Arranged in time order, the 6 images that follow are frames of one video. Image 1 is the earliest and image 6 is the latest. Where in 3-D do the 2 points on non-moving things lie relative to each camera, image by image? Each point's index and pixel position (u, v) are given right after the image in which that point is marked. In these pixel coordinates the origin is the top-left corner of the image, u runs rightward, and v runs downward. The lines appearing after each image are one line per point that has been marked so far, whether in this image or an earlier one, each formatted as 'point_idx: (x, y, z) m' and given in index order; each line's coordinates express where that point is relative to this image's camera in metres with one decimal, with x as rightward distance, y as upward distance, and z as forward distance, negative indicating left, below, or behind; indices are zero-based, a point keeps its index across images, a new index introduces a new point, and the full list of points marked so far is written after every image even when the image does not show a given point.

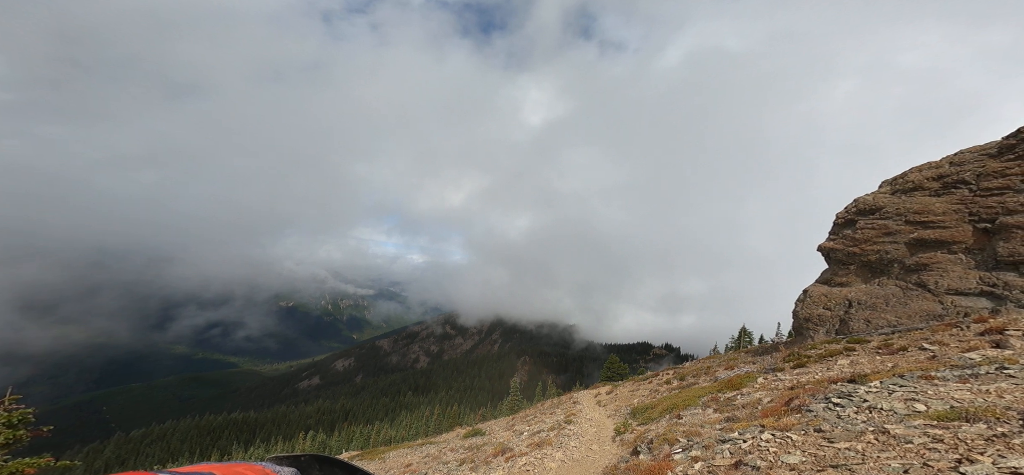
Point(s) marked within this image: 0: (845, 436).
0: (+11.0, -6.8, +16.0) m
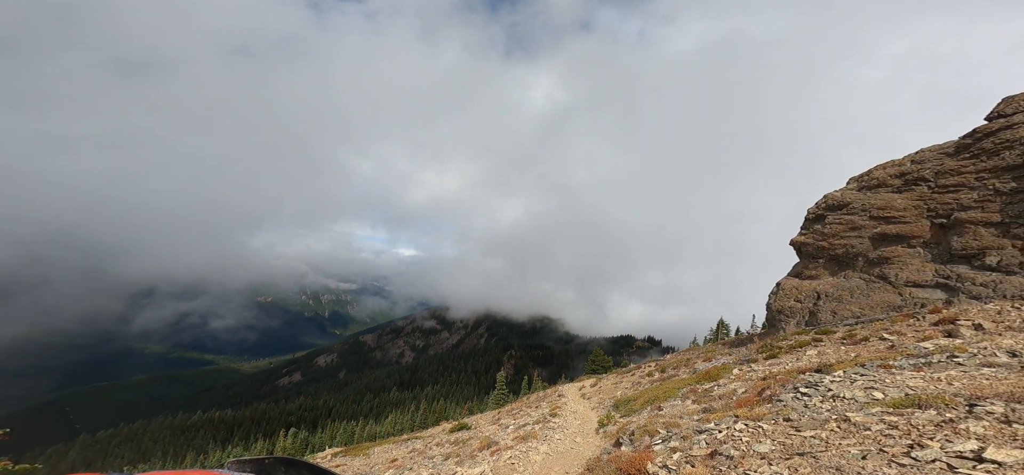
0: (+10.1, -6.6, +16.5) m
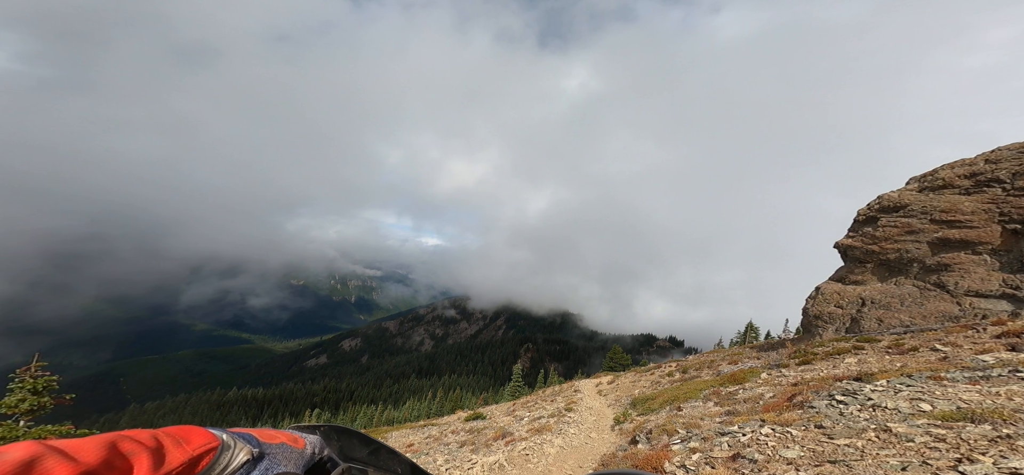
0: (+11.3, -6.6, +16.0) m
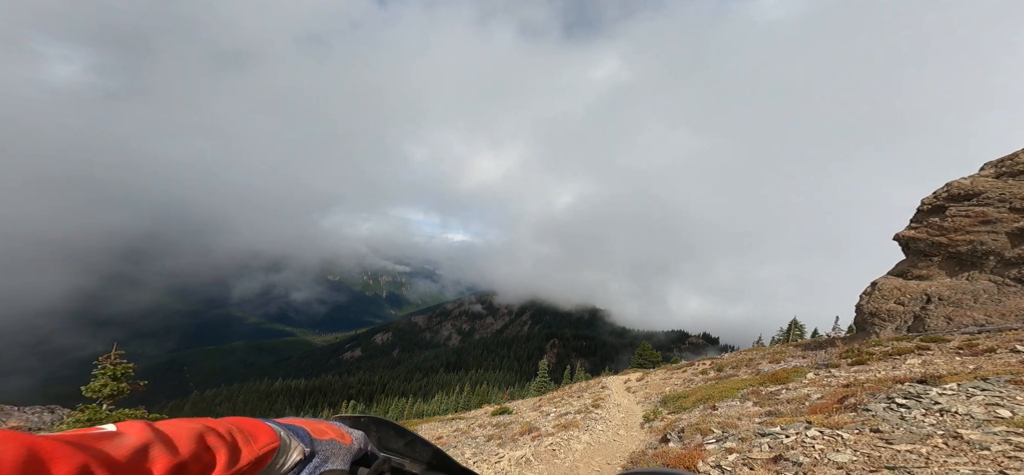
0: (+12.7, -6.4, +14.9) m
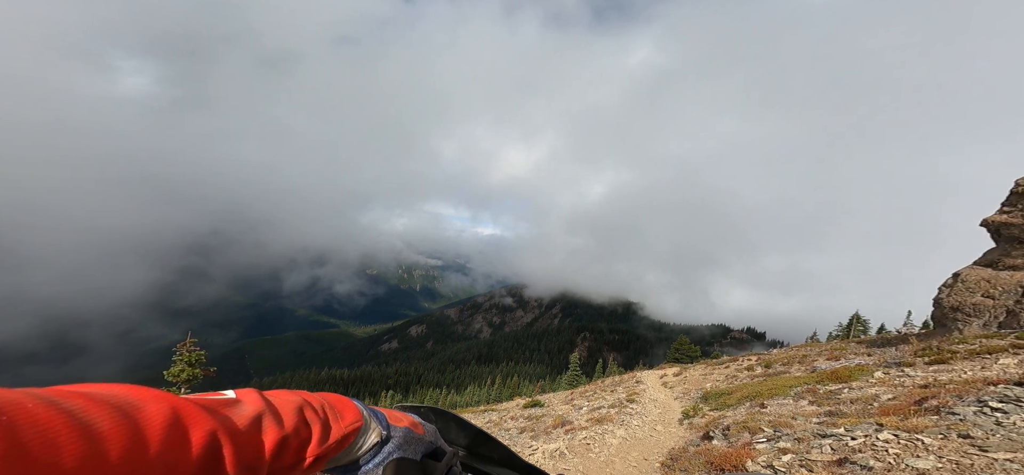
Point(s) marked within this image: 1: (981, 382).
0: (+14.5, -5.9, +13.4) m
1: (+20.1, -6.0, +19.7) m
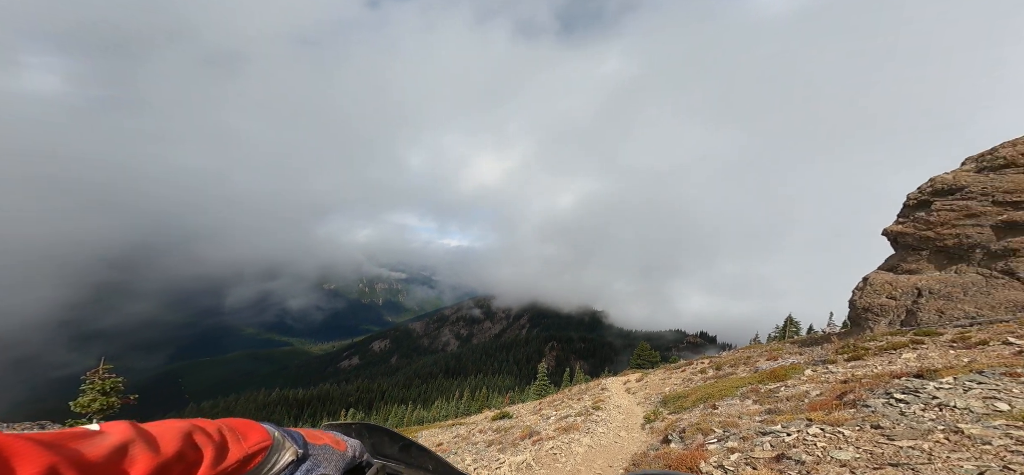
0: (+12.6, -6.2, +14.9) m
1: (+17.6, -6.4, +21.8) m
